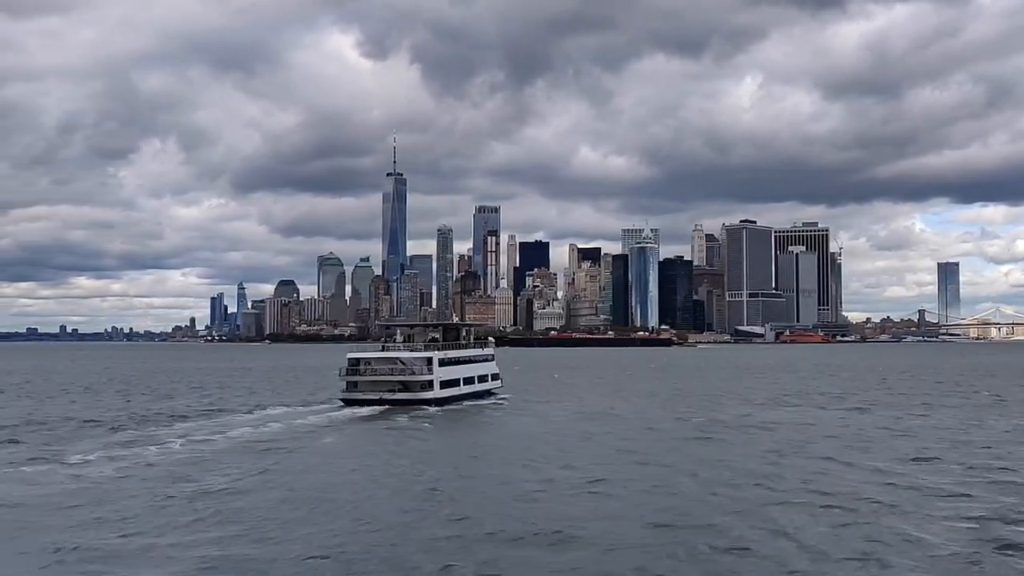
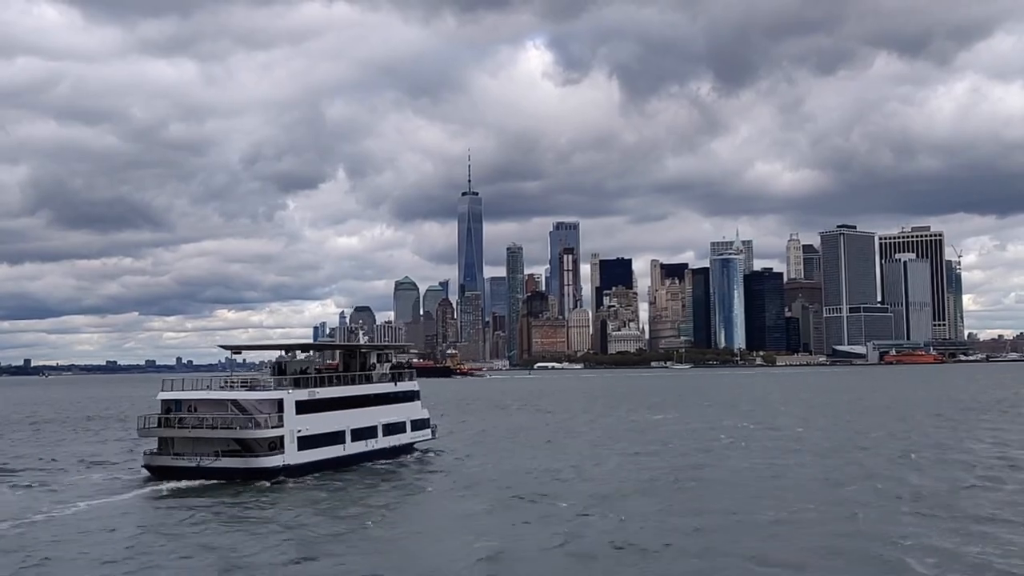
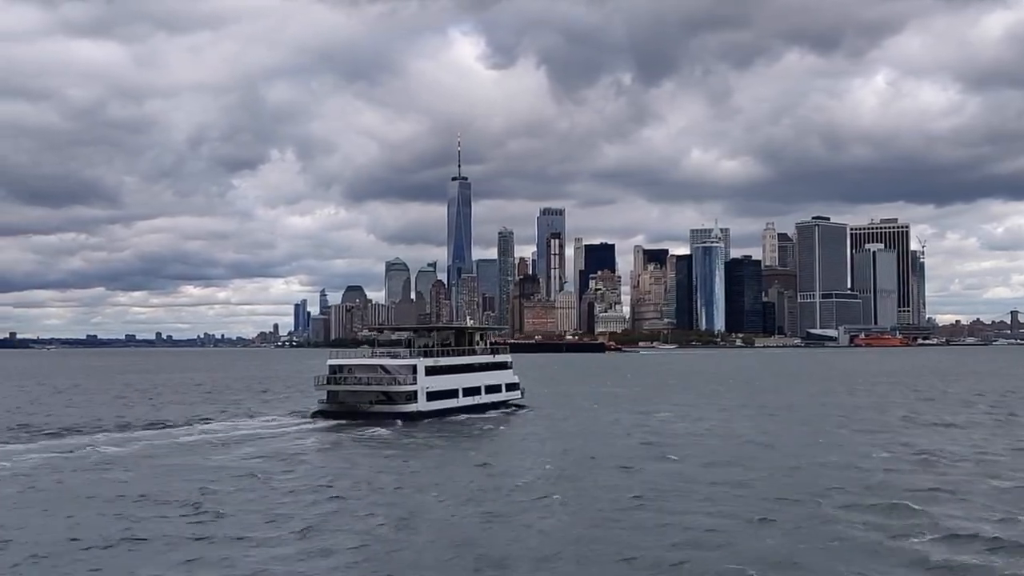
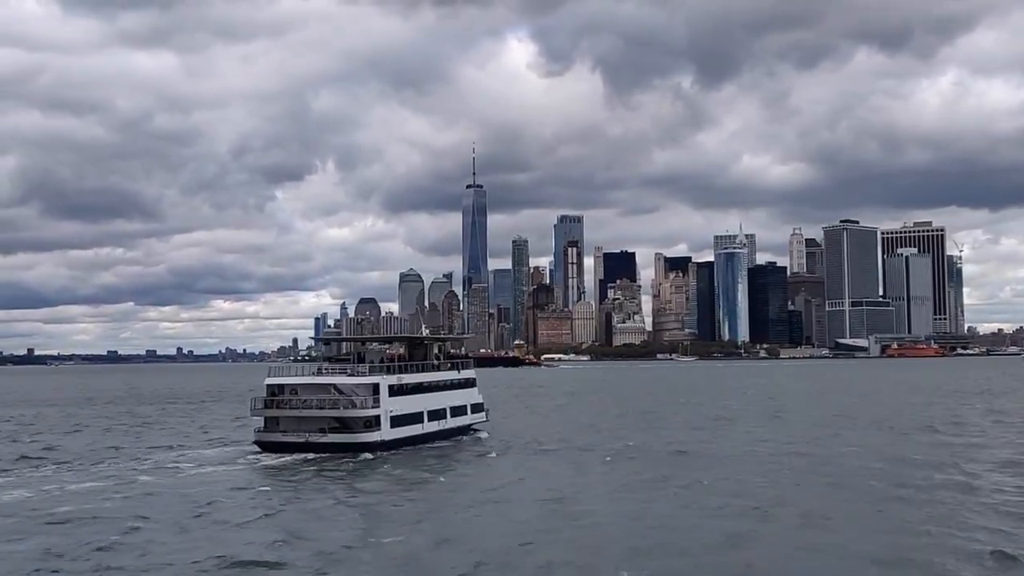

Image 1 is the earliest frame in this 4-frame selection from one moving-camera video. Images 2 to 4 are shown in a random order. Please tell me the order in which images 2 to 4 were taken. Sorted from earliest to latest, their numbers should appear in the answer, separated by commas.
3, 4, 2
